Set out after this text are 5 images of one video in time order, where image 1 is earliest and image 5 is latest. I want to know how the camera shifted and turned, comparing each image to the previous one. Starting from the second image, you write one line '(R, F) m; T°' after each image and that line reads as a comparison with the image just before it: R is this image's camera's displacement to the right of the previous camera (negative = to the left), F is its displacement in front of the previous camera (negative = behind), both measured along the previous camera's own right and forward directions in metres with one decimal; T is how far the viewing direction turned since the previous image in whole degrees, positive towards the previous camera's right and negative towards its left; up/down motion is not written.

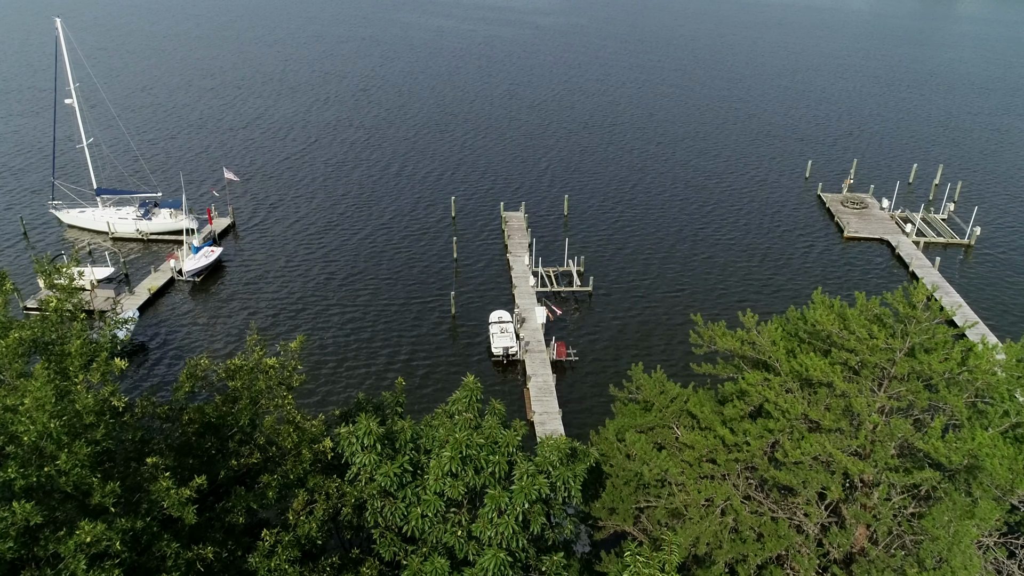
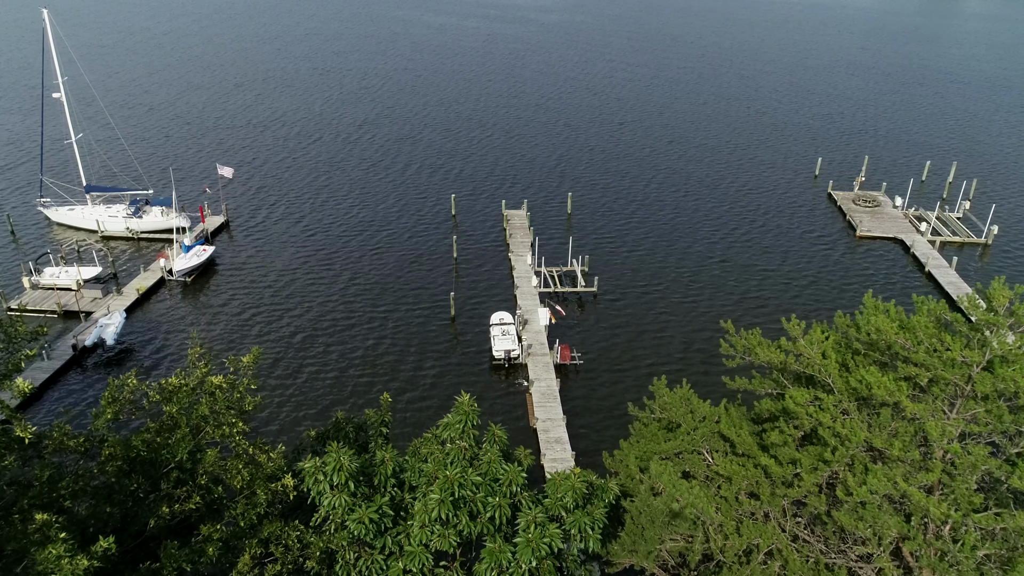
(0.0, +2.4) m; 0°
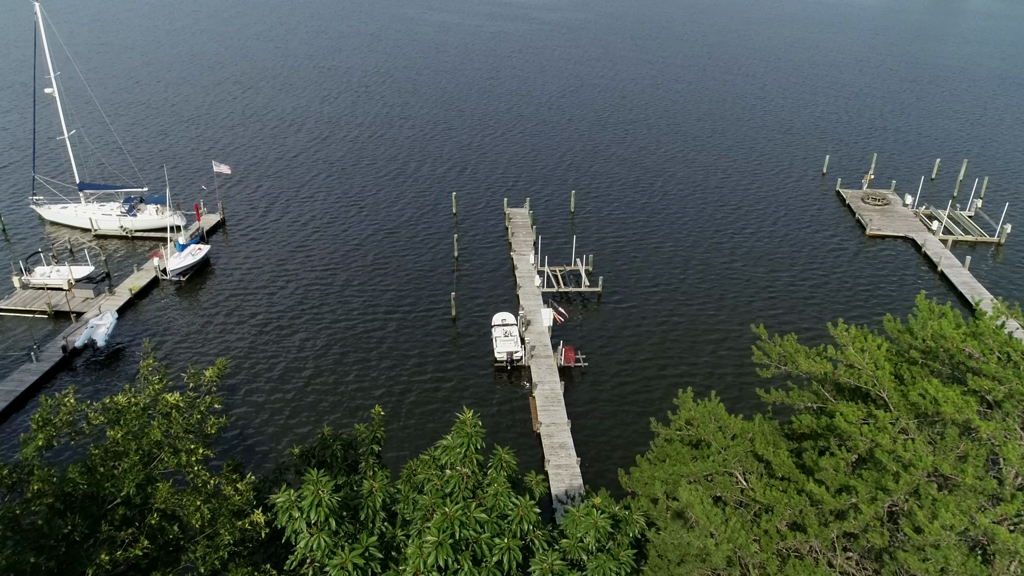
(-0.1, +1.6) m; 0°
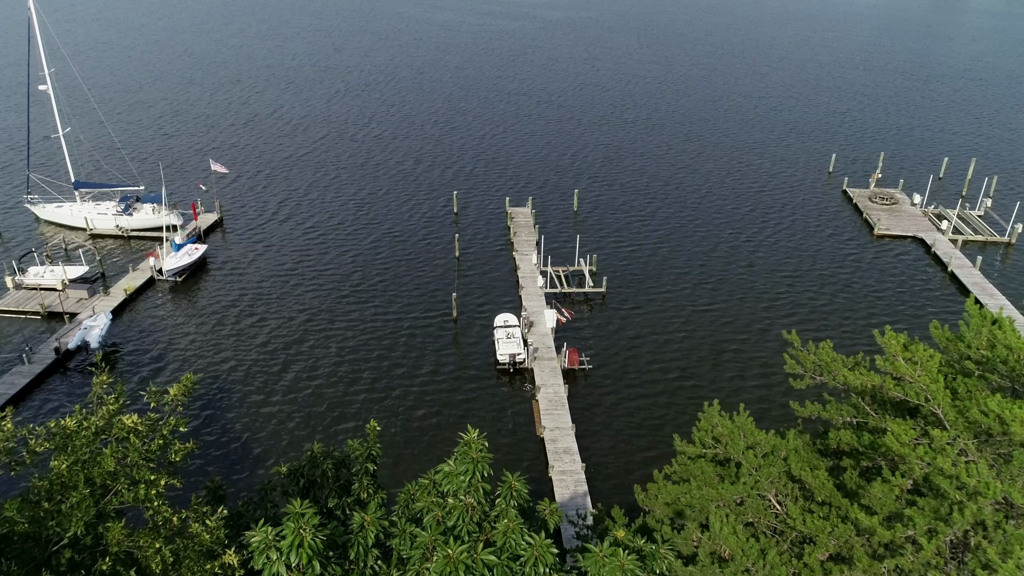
(-0.1, +1.2) m; 0°
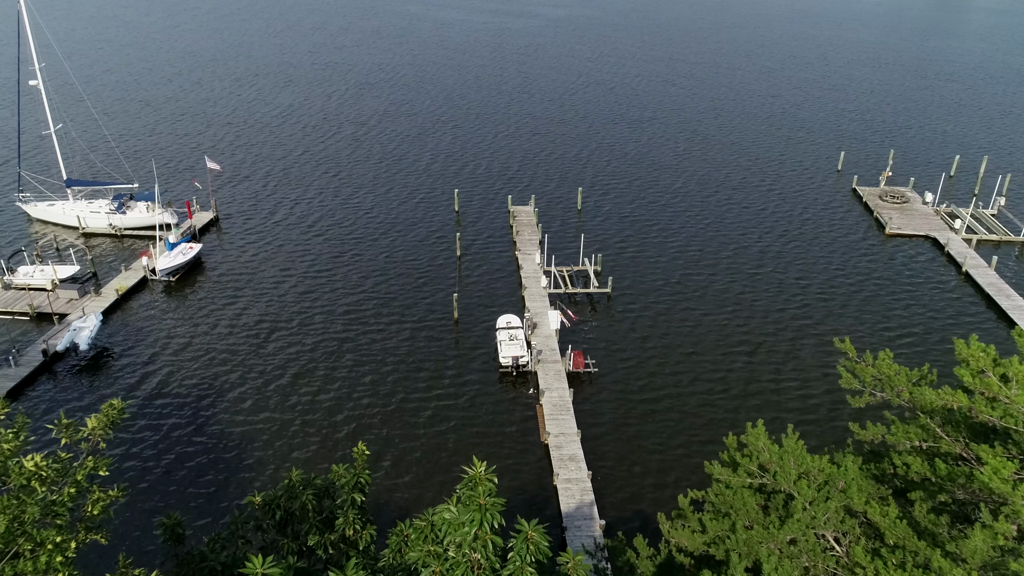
(-0.1, +1.7) m; 0°
